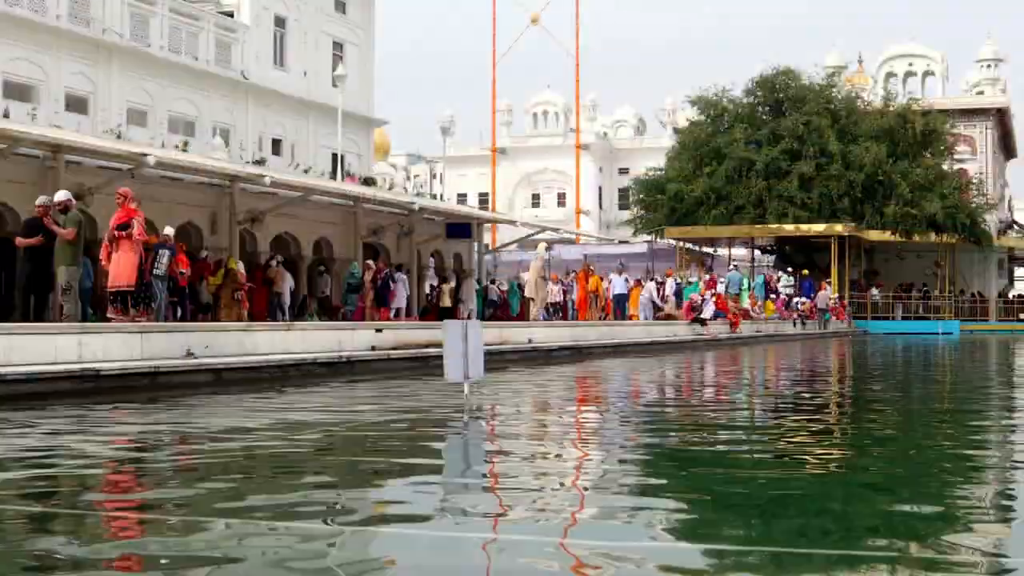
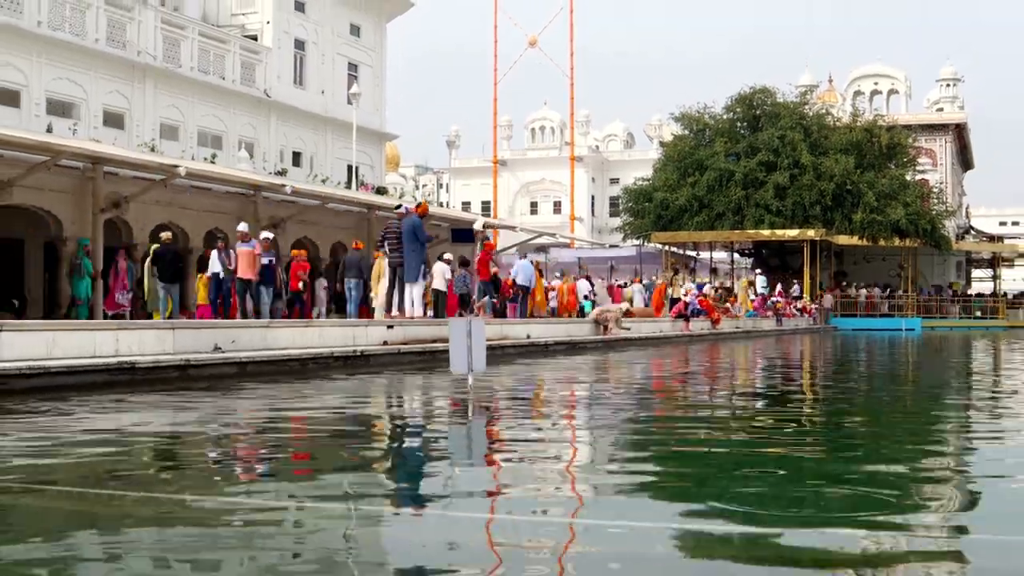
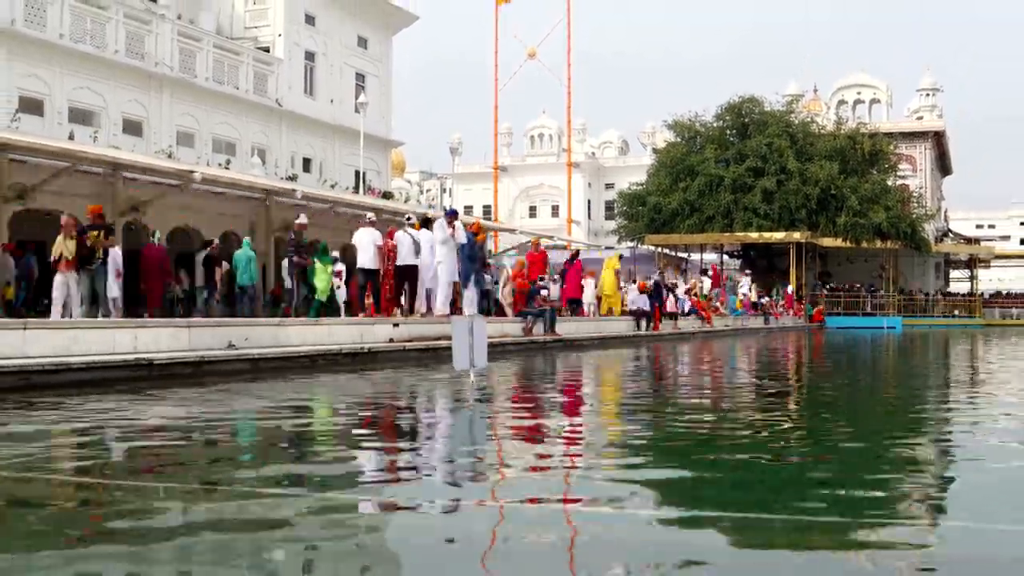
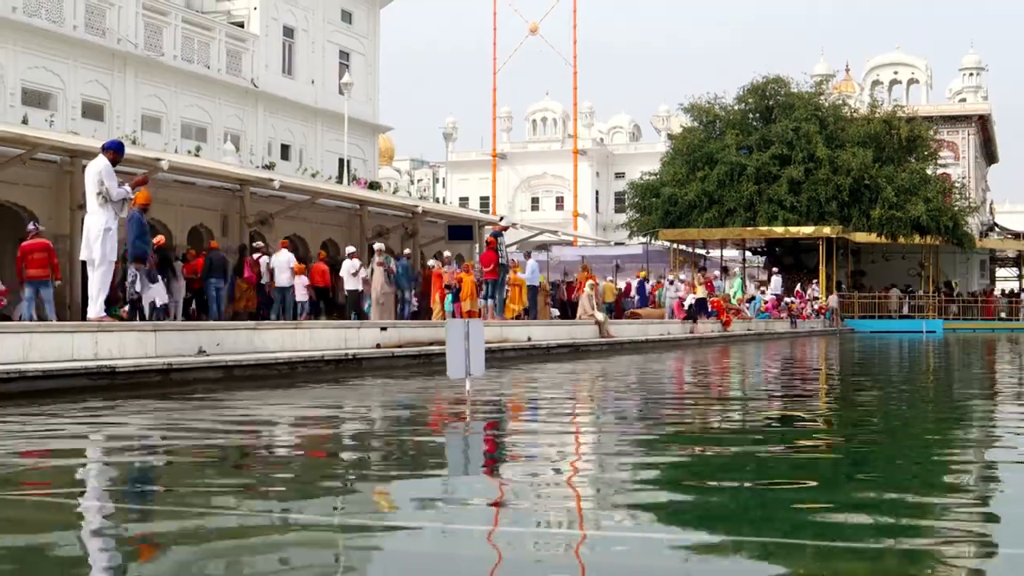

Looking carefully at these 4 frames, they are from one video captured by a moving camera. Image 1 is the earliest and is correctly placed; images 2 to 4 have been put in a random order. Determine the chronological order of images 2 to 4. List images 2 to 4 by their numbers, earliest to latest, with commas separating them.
4, 2, 3
